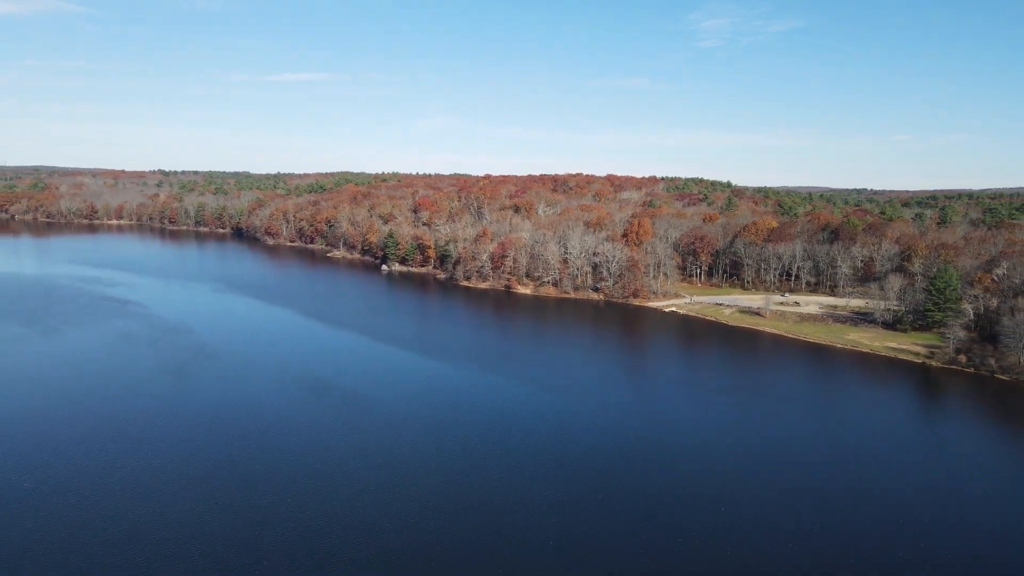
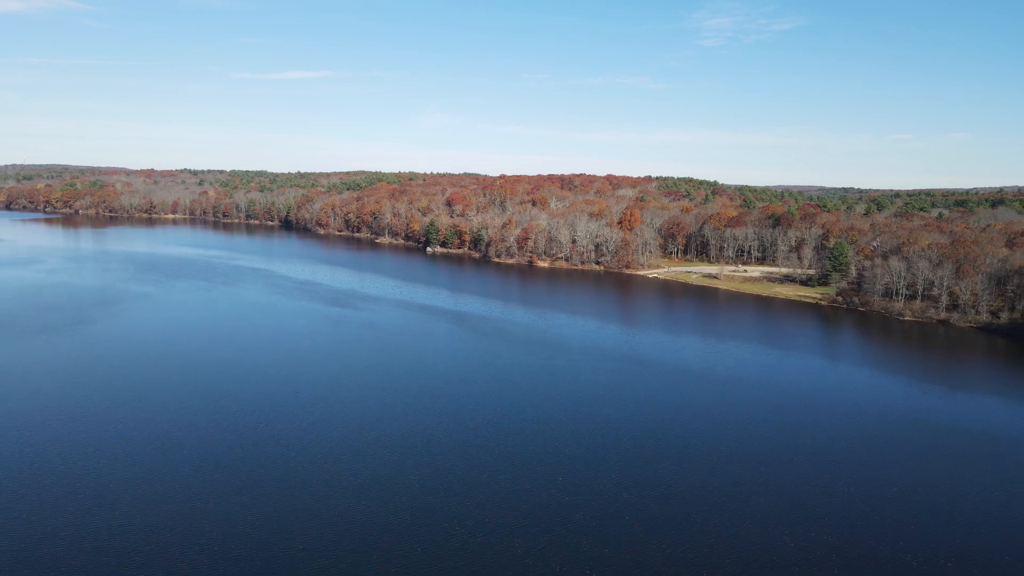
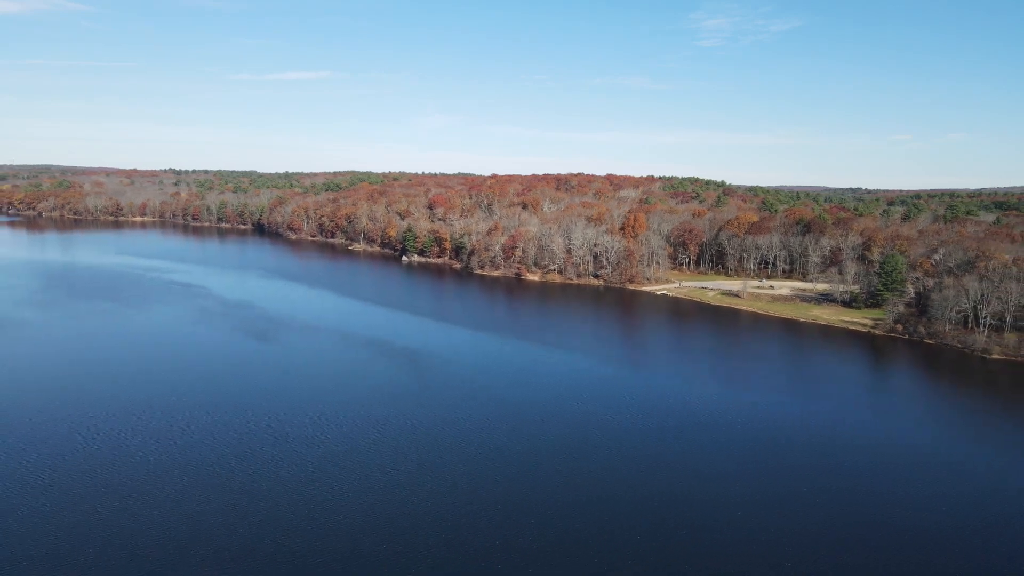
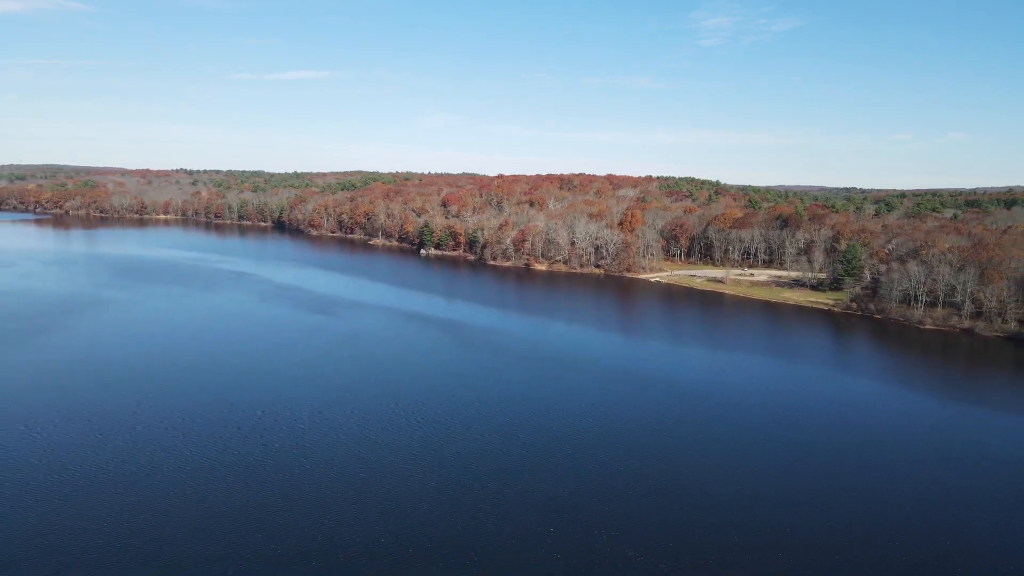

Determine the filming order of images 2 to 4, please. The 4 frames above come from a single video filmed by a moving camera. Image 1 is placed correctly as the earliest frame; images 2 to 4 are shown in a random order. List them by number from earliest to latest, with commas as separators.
3, 4, 2
